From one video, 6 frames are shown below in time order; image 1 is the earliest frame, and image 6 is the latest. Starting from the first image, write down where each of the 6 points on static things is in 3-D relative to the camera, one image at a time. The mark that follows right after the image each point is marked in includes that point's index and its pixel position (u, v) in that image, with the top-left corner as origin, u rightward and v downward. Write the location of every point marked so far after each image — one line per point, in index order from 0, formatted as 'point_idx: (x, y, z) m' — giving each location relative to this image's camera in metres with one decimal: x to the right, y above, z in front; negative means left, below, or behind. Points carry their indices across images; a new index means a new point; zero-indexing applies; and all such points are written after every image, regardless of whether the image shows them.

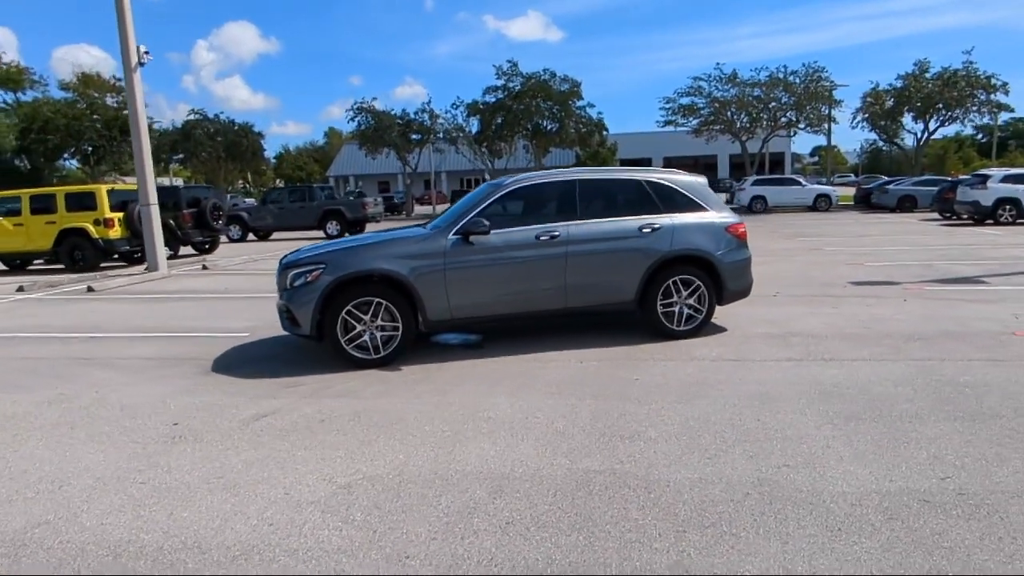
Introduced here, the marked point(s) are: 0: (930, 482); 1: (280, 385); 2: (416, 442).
0: (+2.4, -1.1, +3.9) m
1: (-2.3, -1.0, +6.7) m
2: (-0.7, -1.1, +5.0) m
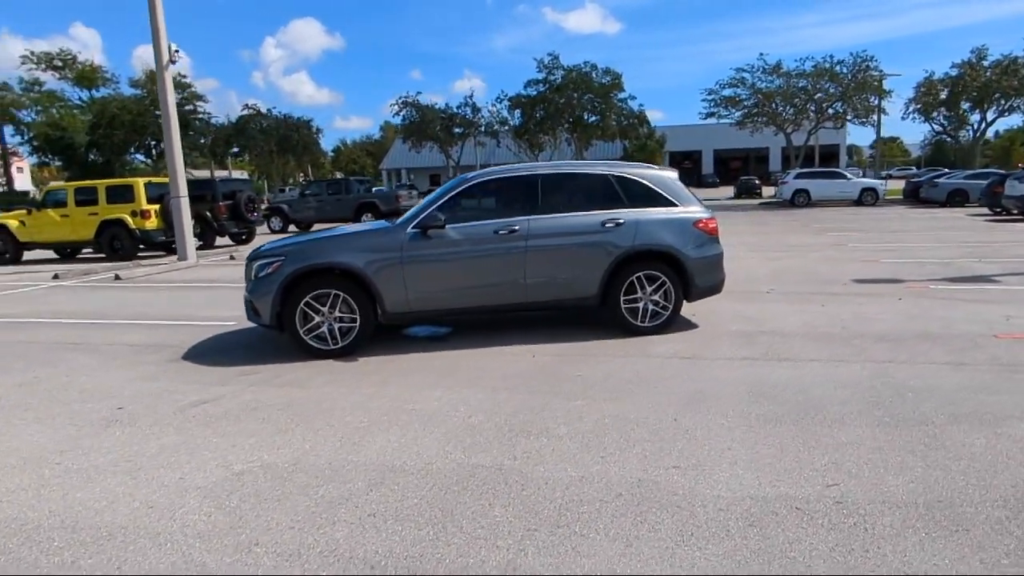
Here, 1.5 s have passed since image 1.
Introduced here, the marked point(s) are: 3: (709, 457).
0: (+1.6, -1.1, +3.7) m
1: (-2.8, -0.9, +6.9) m
2: (-1.4, -1.1, +5.0) m
3: (+1.2, -1.0, +4.2) m
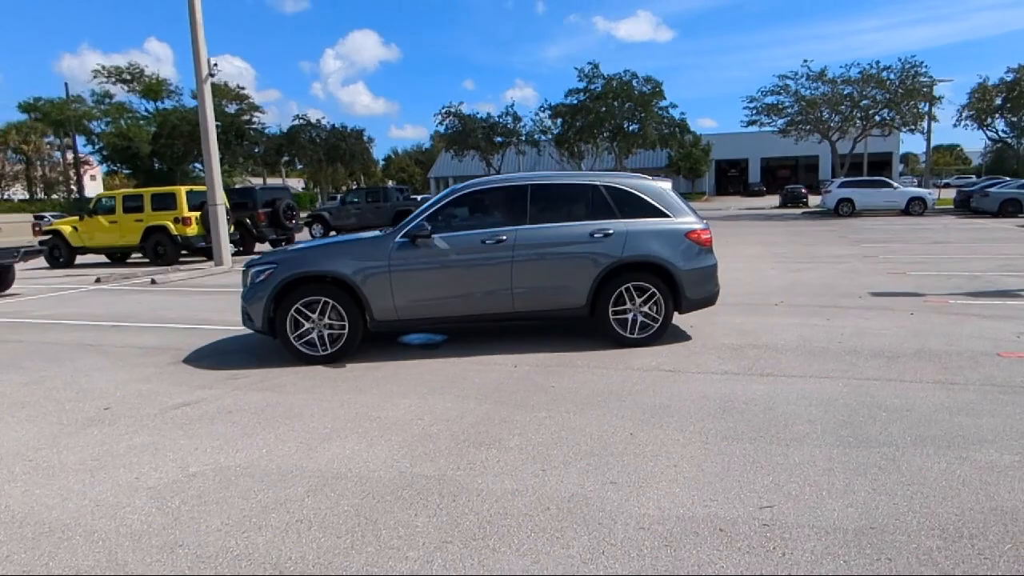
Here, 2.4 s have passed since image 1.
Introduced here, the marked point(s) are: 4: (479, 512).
0: (+1.2, -1.2, +3.5) m
1: (-3.0, -0.9, +7.0) m
2: (-1.7, -1.1, +5.1) m
3: (+0.8, -1.1, +4.1) m
4: (-0.2, -1.2, +3.7) m
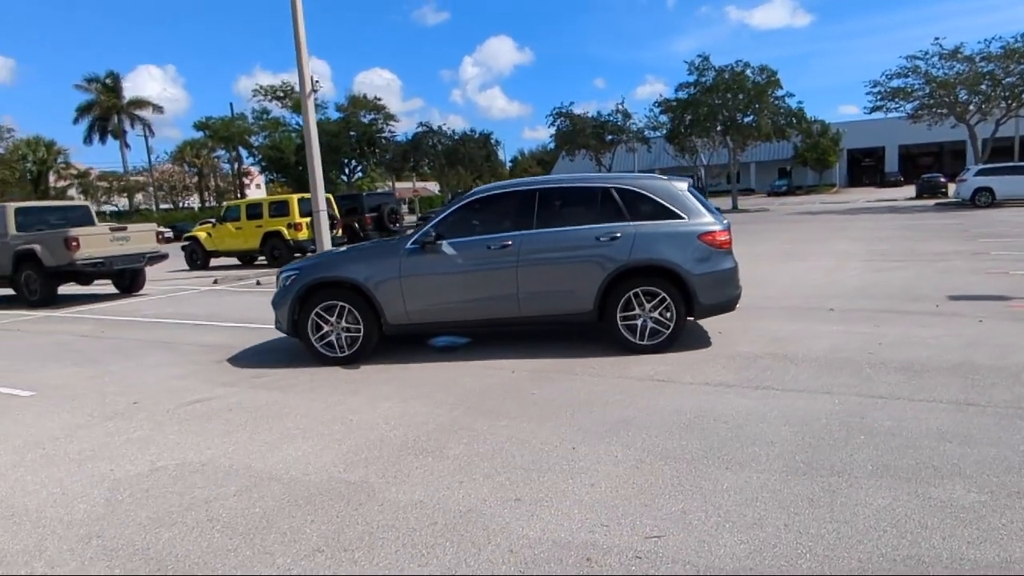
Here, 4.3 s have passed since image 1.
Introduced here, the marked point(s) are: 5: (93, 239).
0: (+0.6, -1.2, +3.3) m
1: (-2.9, -1.0, +7.5) m
2: (-2.0, -1.2, +5.3) m
3: (+0.3, -1.2, +3.9) m
4: (-0.8, -1.3, +3.7) m
5: (-10.7, +1.2, +17.4) m
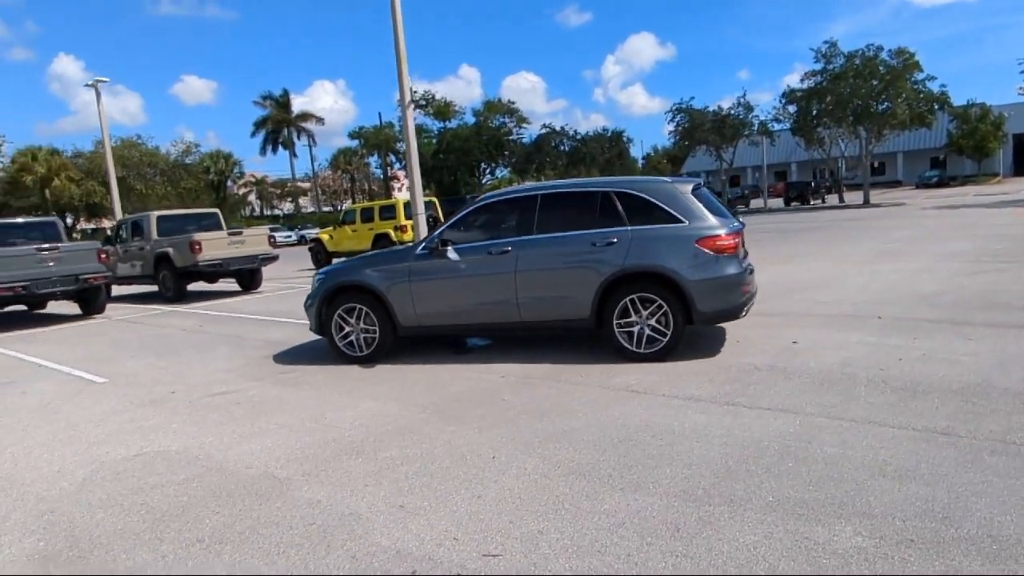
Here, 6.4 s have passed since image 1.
0: (-0.2, -1.3, +3.3) m
1: (-2.8, -1.0, +8.1) m
2: (-2.3, -1.2, +5.8) m
3: (-0.4, -1.2, +3.9) m
4: (-1.5, -1.3, +3.9) m
5: (-8.5, +1.3, +19.3) m
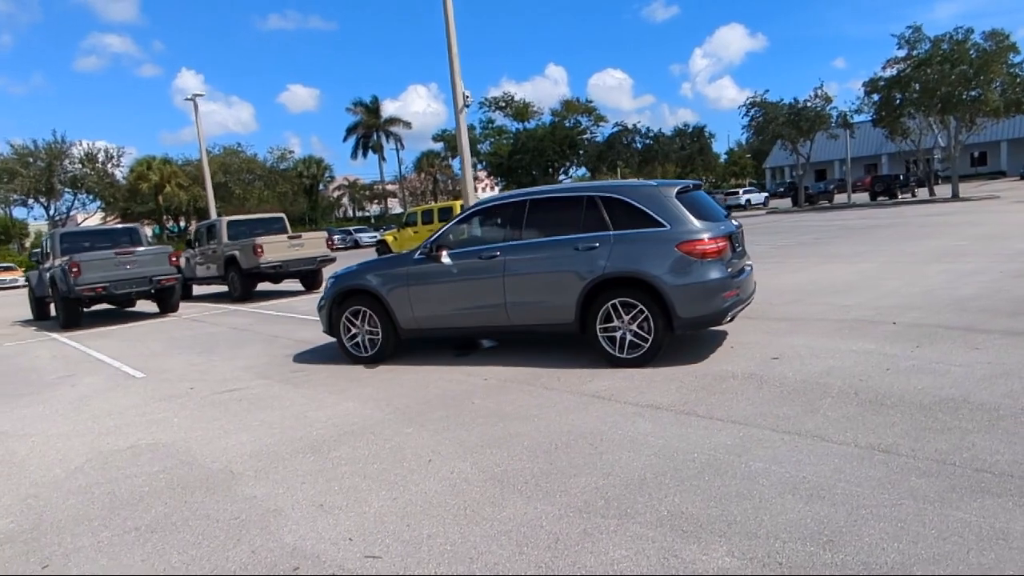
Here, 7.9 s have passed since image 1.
0: (-0.8, -1.3, +3.4) m
1: (-2.8, -1.0, +8.5) m
2: (-2.6, -1.3, +6.1) m
3: (-0.9, -1.3, +4.0) m
4: (-1.9, -1.4, +4.2) m
5: (-7.1, +1.3, +20.2) m
